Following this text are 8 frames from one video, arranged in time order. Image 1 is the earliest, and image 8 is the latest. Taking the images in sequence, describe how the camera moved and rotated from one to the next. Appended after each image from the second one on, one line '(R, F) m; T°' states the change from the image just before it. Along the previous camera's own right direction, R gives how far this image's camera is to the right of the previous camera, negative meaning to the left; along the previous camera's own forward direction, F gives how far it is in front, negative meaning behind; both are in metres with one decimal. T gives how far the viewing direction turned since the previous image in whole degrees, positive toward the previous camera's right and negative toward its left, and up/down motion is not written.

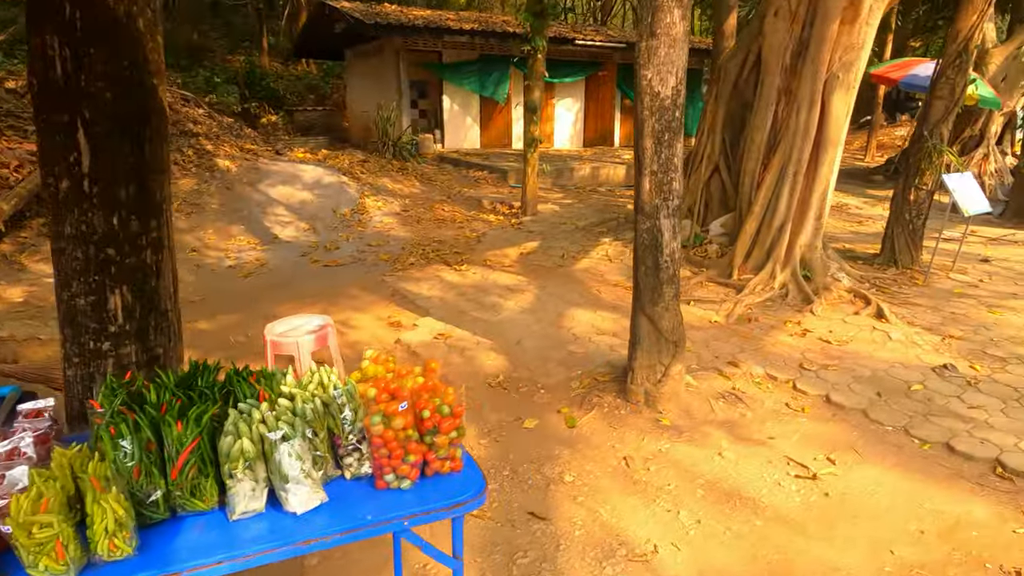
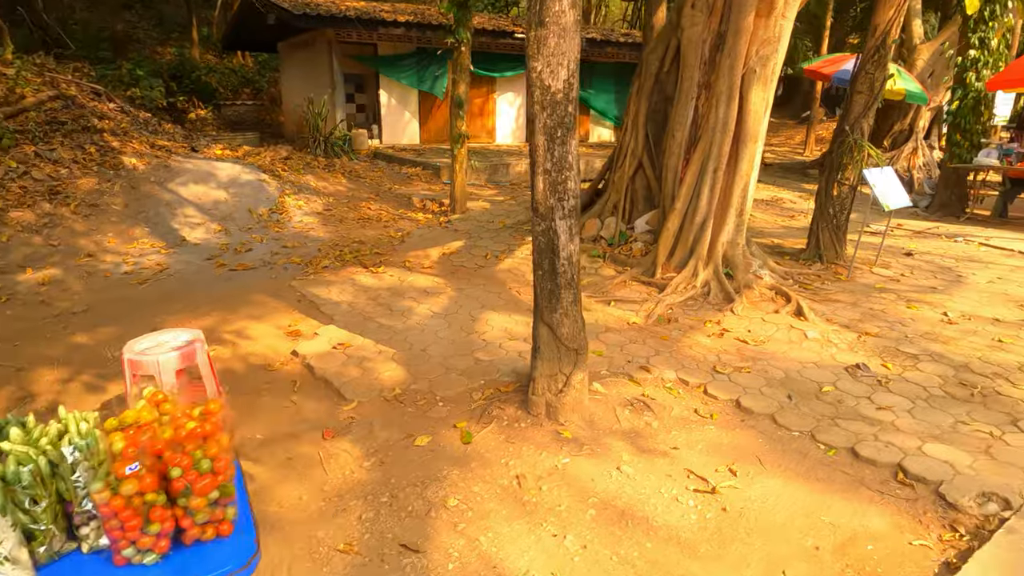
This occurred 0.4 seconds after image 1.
(+0.4, +0.2) m; +4°
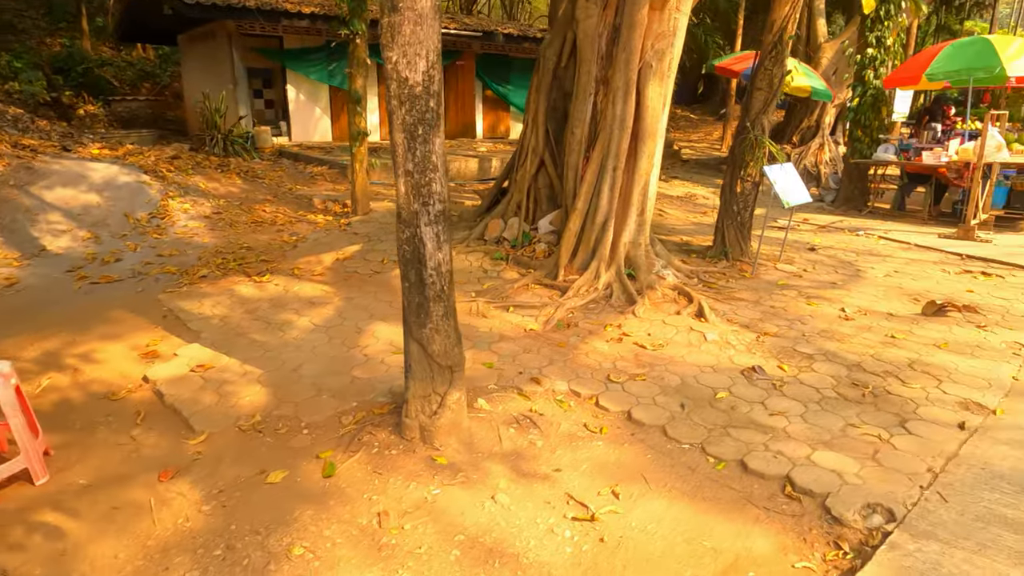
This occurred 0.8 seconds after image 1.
(+0.3, +0.3) m; +6°
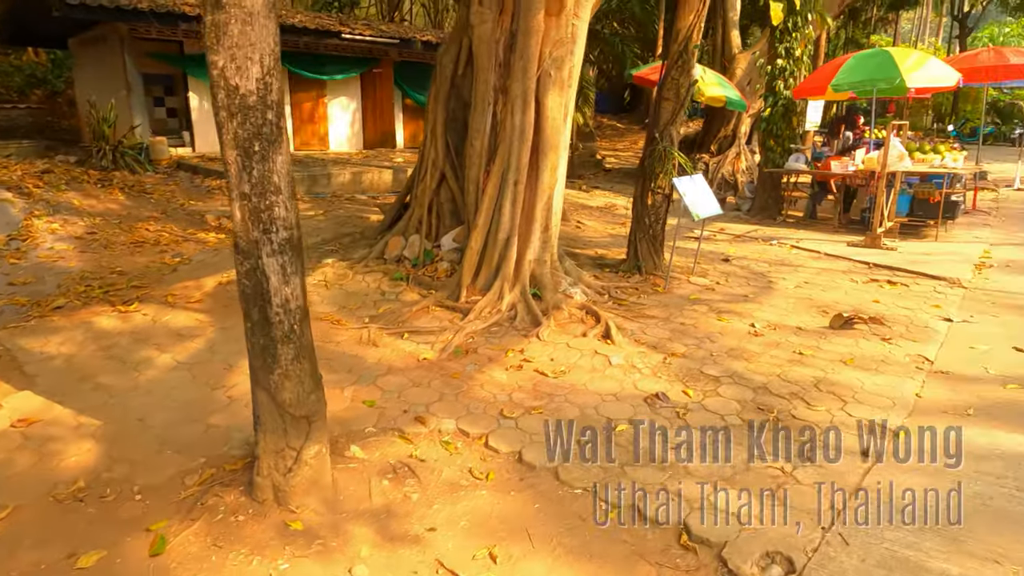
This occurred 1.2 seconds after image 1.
(+0.3, +0.3) m; +5°
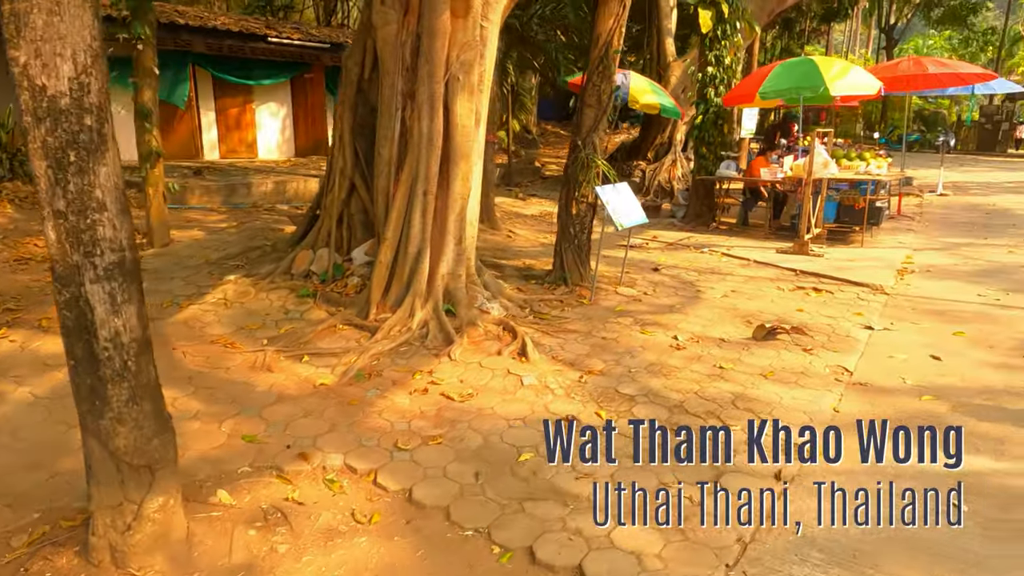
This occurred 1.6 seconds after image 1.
(+0.3, +0.3) m; +4°
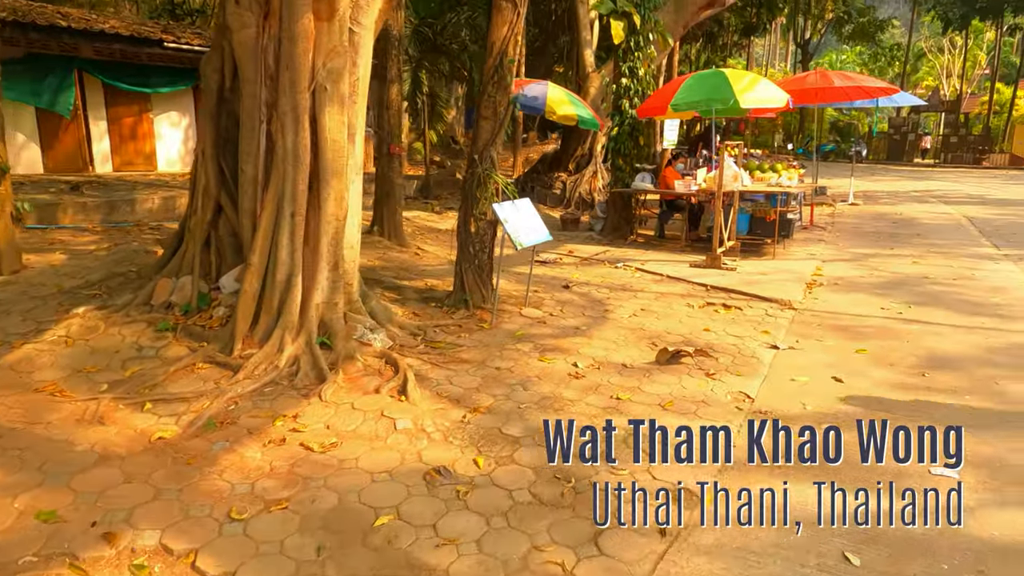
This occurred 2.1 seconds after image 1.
(+0.4, +0.4) m; +5°
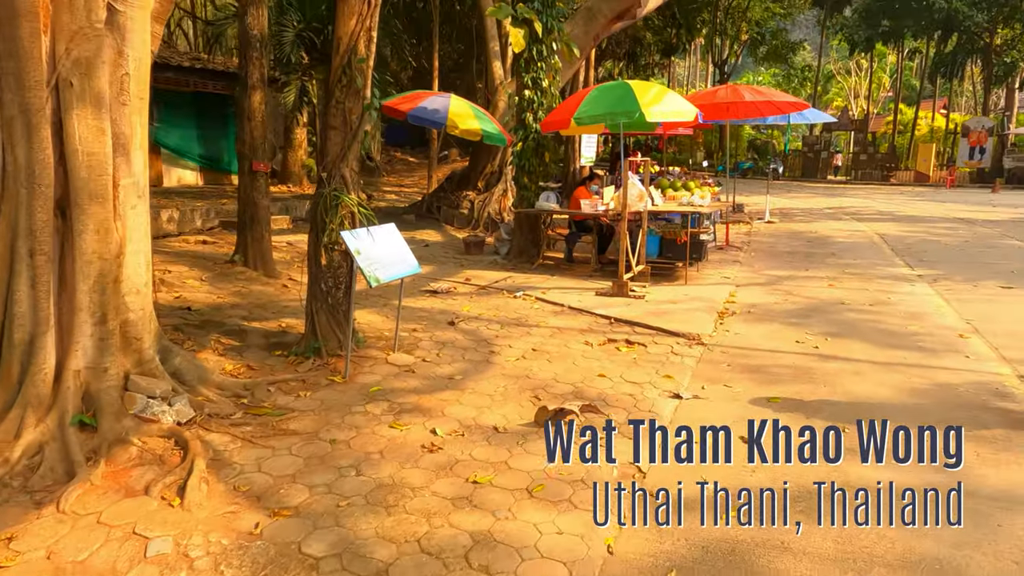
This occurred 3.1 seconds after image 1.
(+0.6, +0.9) m; +6°
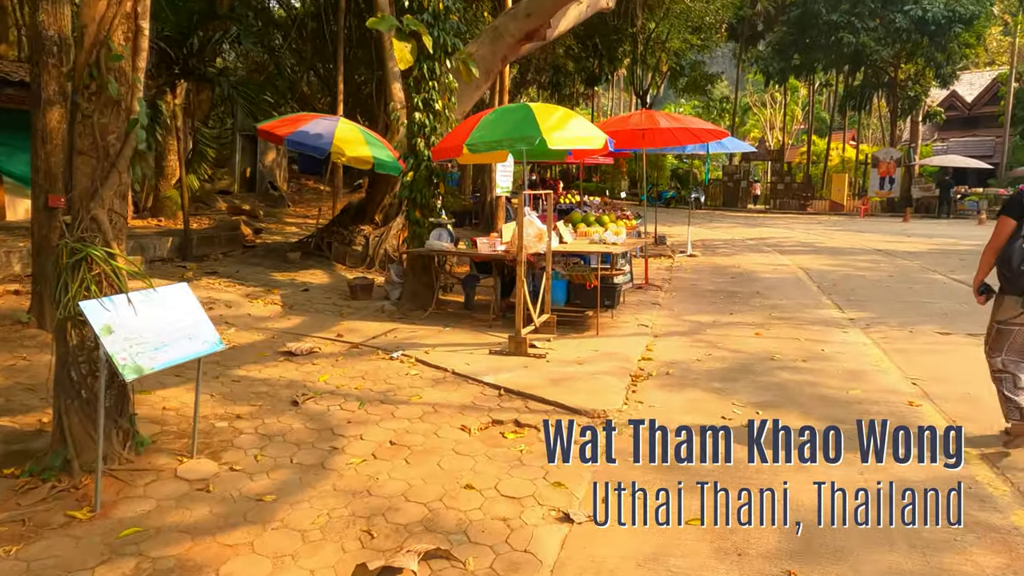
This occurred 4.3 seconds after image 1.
(+0.6, +1.2) m; +6°
